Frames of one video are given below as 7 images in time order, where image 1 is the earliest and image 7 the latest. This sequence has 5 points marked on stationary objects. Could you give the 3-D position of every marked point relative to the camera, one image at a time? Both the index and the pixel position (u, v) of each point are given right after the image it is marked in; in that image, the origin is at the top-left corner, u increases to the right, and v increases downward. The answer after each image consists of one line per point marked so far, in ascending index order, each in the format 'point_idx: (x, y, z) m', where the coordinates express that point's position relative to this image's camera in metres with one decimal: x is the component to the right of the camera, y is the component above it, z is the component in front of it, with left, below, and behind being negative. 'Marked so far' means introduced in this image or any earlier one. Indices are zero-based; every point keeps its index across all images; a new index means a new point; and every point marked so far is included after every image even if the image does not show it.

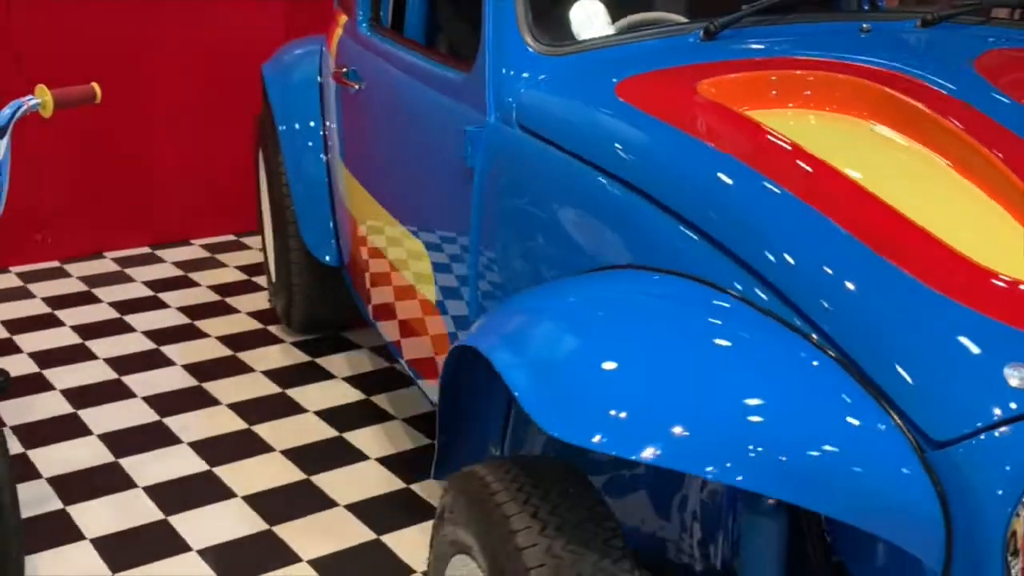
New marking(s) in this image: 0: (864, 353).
0: (+0.3, 0.0, +1.2) m
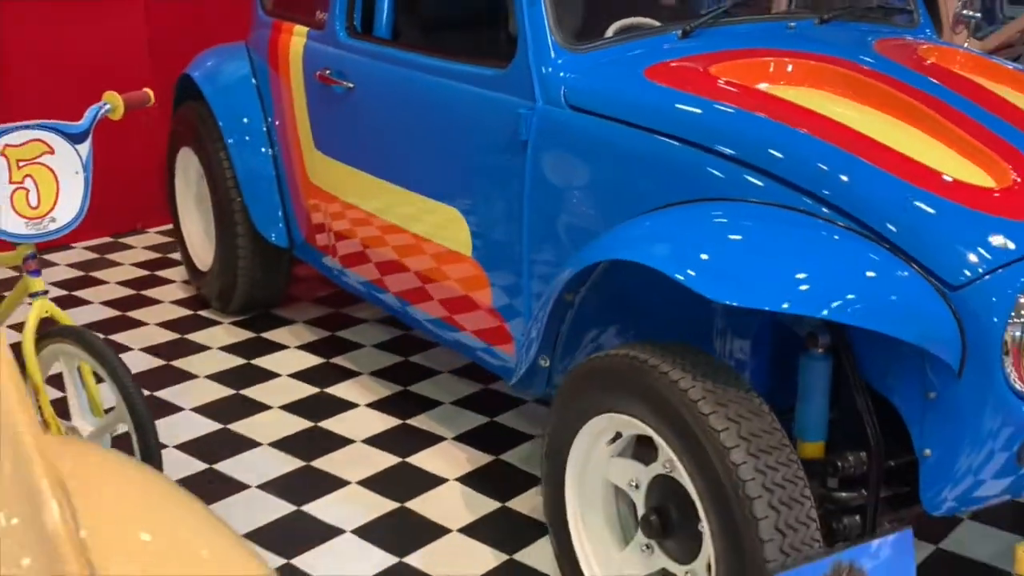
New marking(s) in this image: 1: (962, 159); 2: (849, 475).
0: (+0.5, +0.1, +1.8) m
1: (+0.7, +0.2, +1.9) m
2: (+0.6, -0.3, +1.9) m
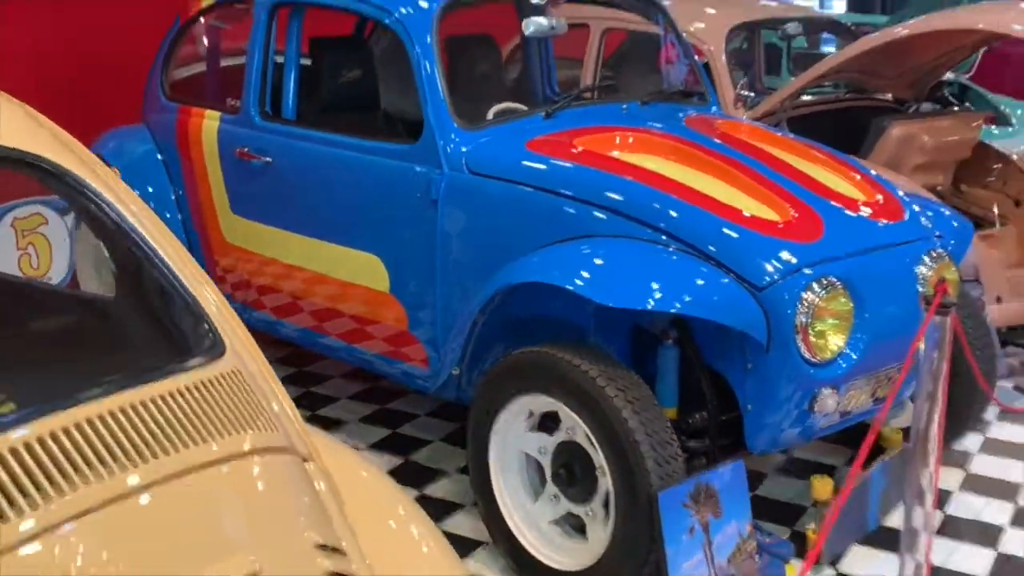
0: (+0.4, +0.1, +2.5) m
1: (+0.5, +0.2, +2.6) m
2: (+0.4, -0.3, +2.6) m
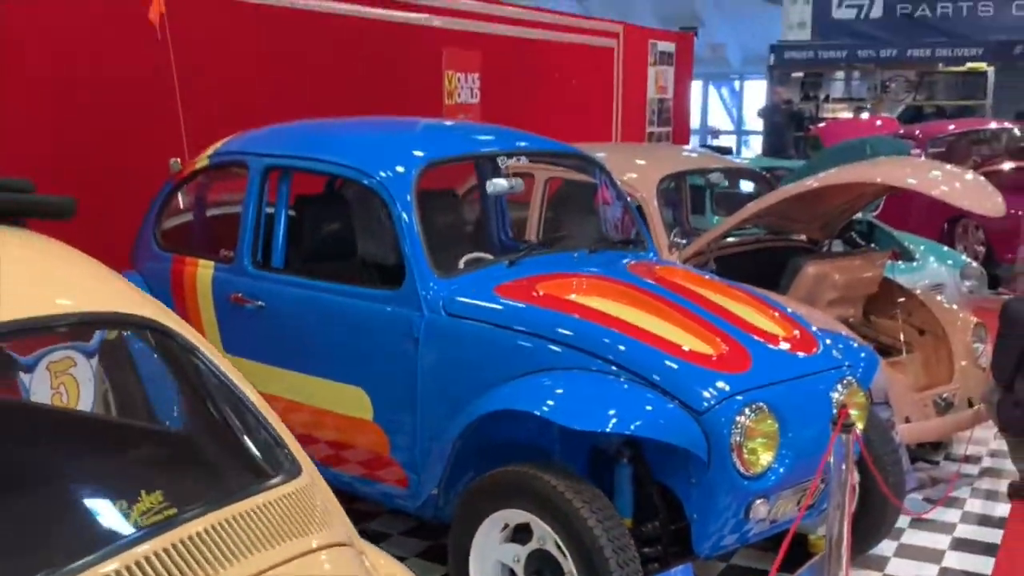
0: (+0.3, -0.2, +2.9) m
1: (+0.5, -0.1, +3.1) m
2: (+0.4, -0.6, +3.0) m
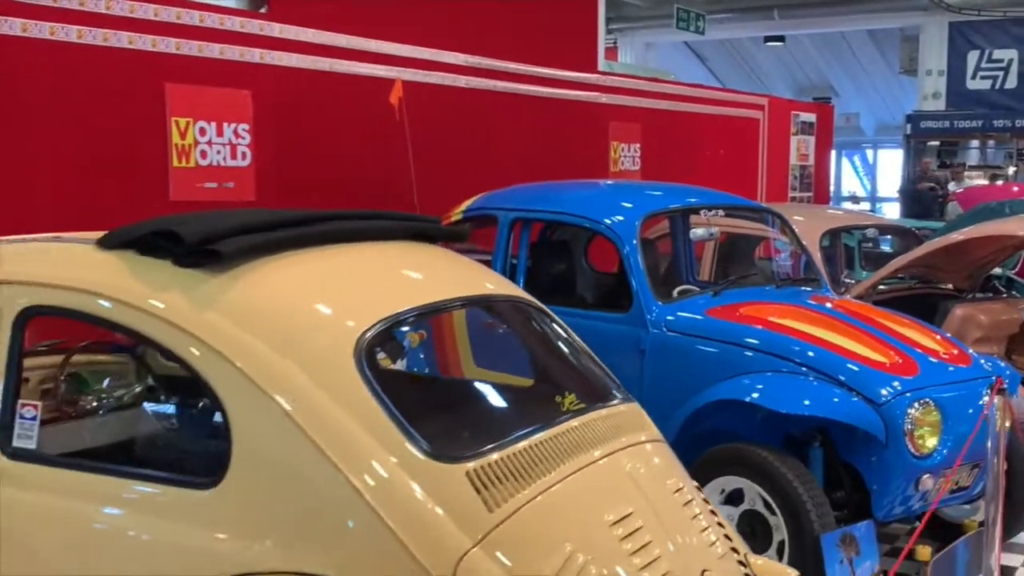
0: (+1.0, -0.3, +3.8) m
1: (+1.2, -0.2, +3.9) m
2: (+1.1, -0.7, +3.8) m
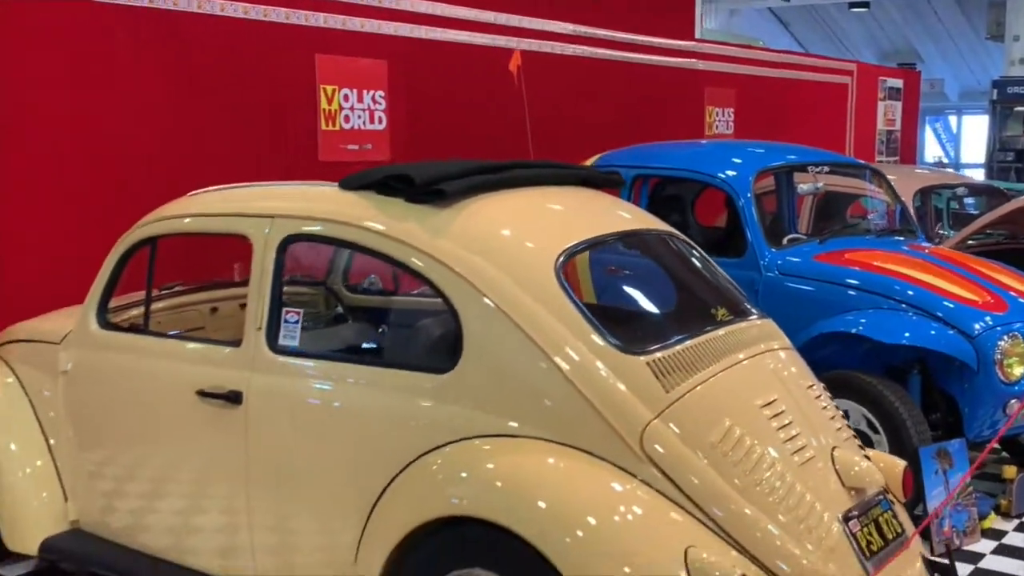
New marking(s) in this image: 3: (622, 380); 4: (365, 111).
0: (+1.5, -0.1, +4.2) m
1: (+1.7, 0.0, +4.4) m
2: (+1.5, -0.5, +4.3) m
3: (+0.2, -0.2, +2.6) m
4: (-0.8, +0.9, +6.2) m
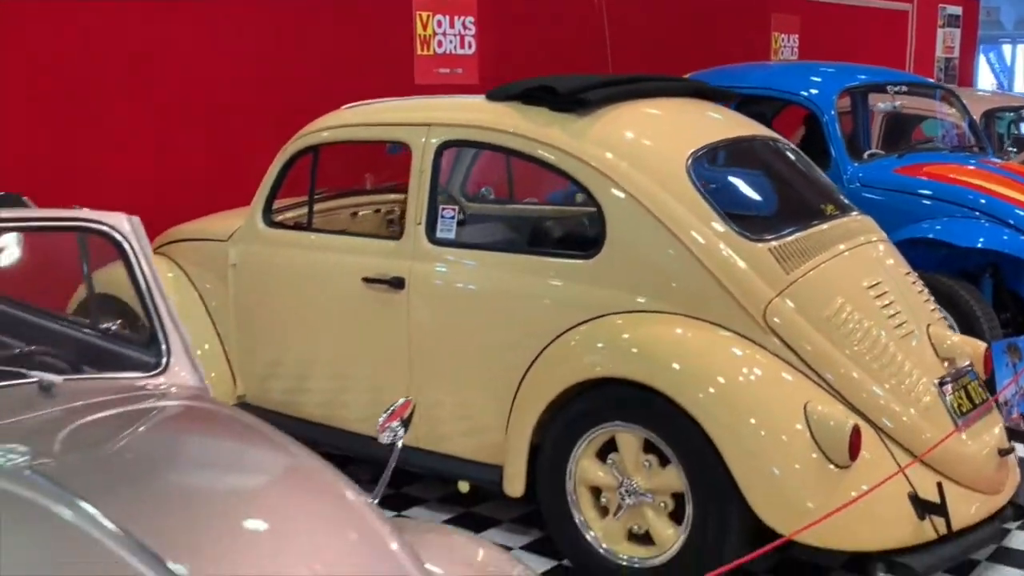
0: (+1.9, +0.3, +4.6) m
1: (+2.1, +0.4, +4.7) m
2: (+1.9, -0.1, +4.6) m
3: (+0.6, +0.1, +3.0) m
4: (-0.3, +1.4, +6.5) m
